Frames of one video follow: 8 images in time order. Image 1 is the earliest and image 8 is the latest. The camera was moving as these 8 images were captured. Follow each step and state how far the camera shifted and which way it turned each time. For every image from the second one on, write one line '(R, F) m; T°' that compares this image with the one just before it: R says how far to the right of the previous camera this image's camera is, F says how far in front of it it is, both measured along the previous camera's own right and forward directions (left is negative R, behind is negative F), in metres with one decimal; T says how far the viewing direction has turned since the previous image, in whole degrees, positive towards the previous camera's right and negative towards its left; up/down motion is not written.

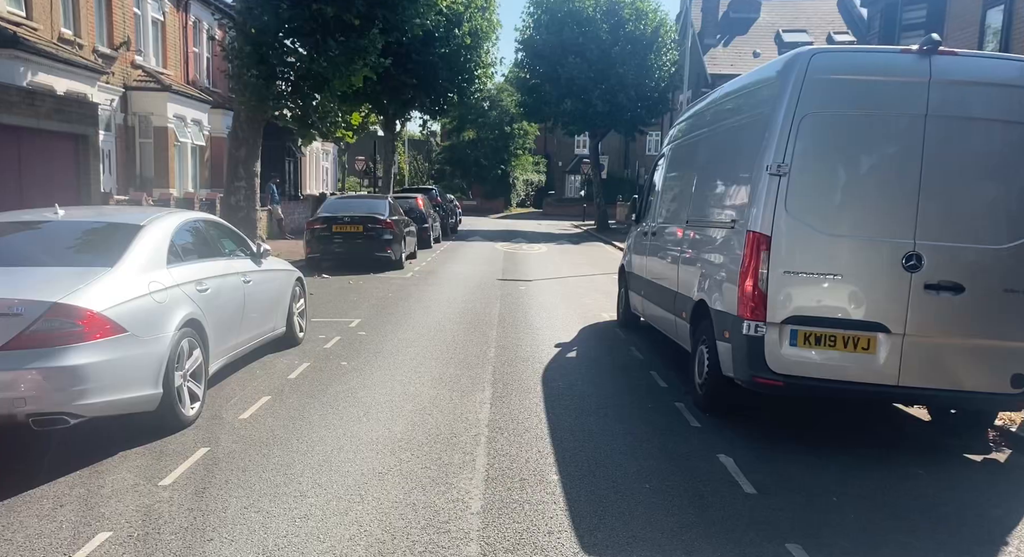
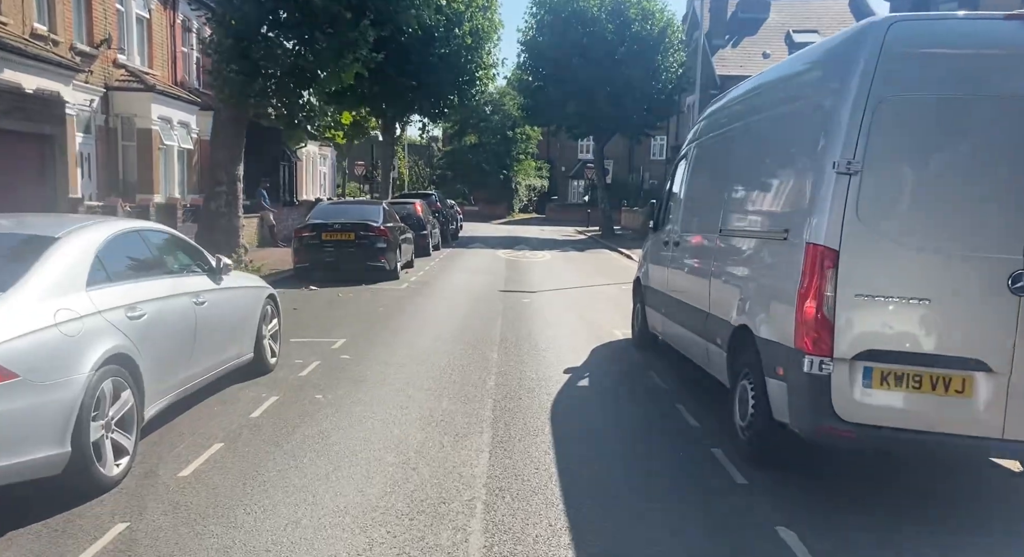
(0.0, +1.1) m; 0°
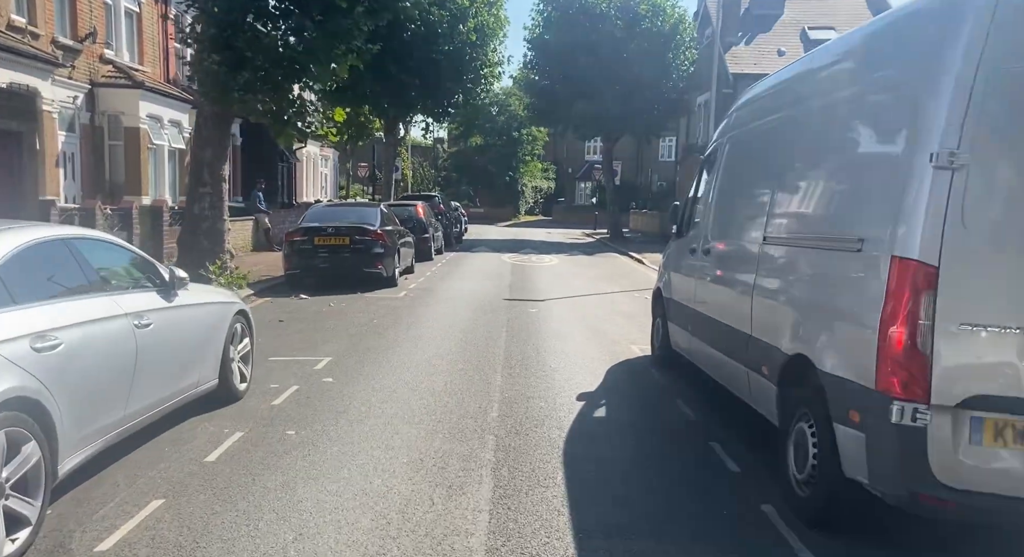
(0.0, +1.0) m; 0°
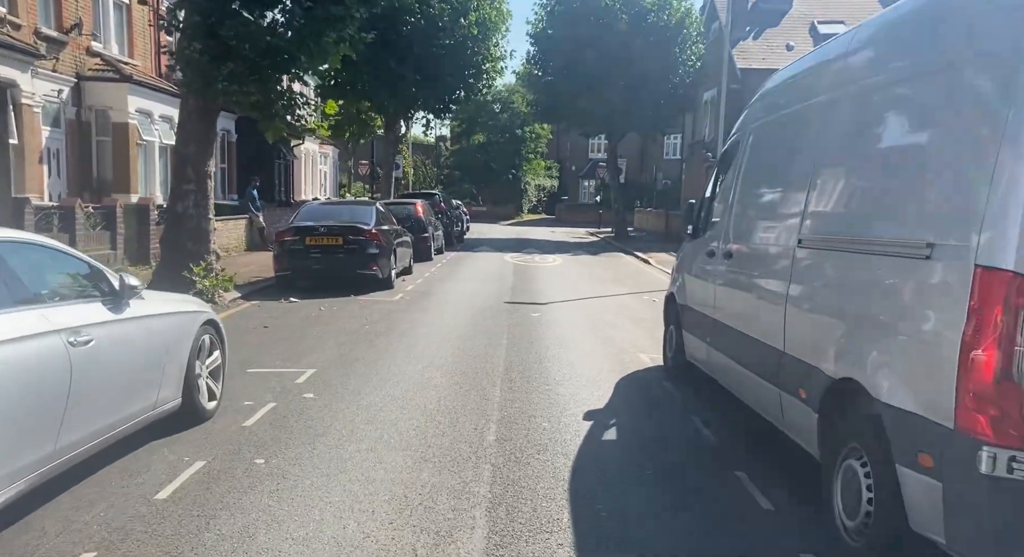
(0.0, +0.7) m; 0°
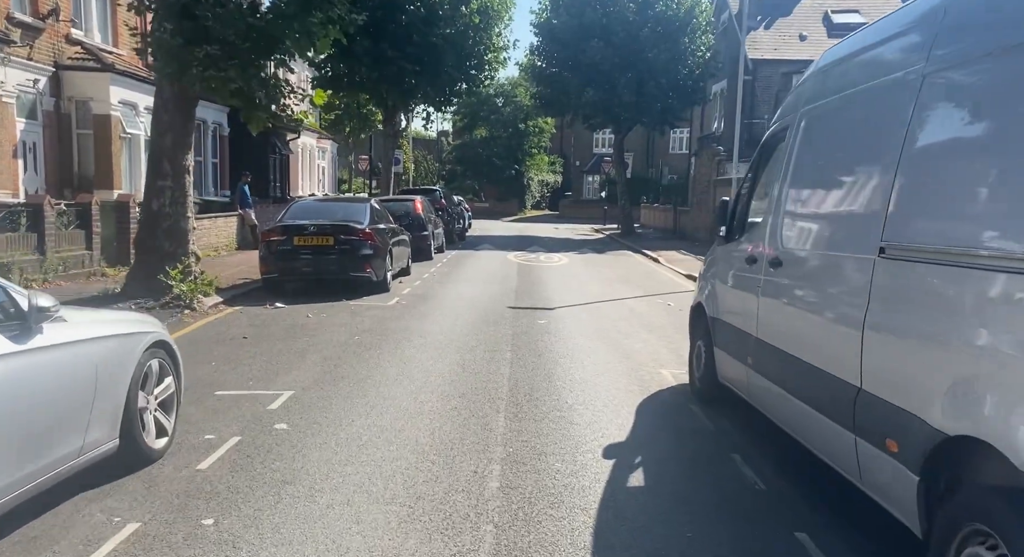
(0.0, +1.0) m; 0°
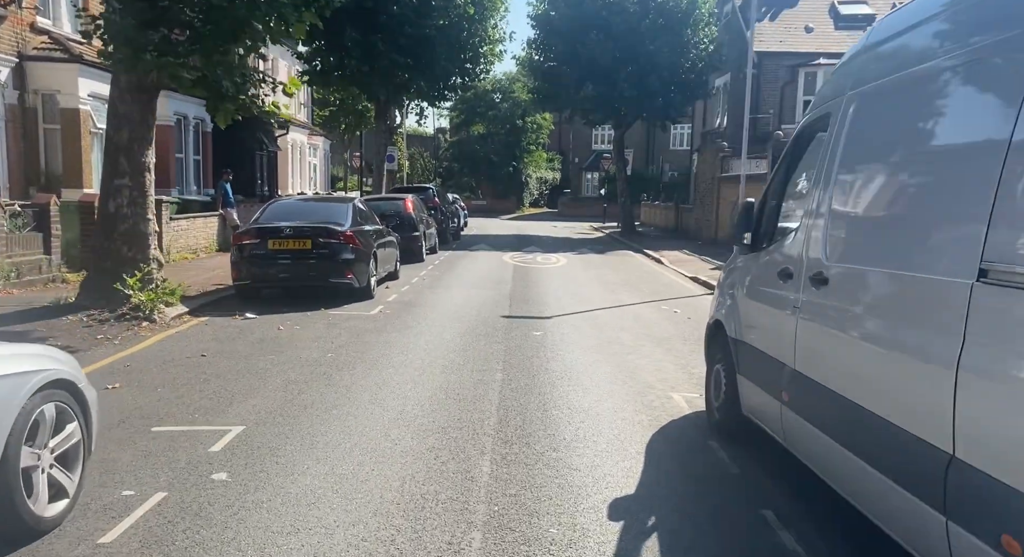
(+0.1, +1.0) m; 0°
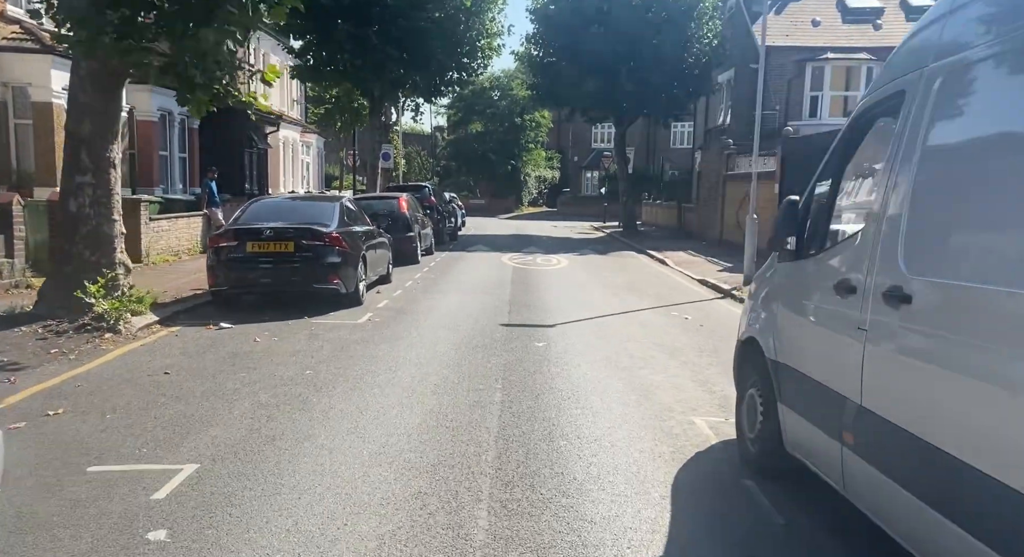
(0.0, +0.8) m; 0°
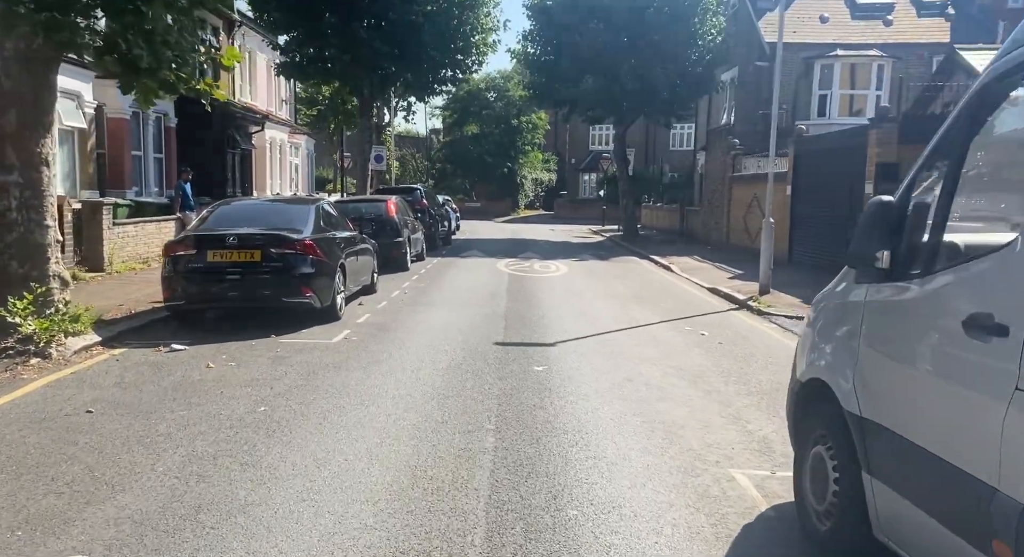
(0.0, +1.2) m; 0°
